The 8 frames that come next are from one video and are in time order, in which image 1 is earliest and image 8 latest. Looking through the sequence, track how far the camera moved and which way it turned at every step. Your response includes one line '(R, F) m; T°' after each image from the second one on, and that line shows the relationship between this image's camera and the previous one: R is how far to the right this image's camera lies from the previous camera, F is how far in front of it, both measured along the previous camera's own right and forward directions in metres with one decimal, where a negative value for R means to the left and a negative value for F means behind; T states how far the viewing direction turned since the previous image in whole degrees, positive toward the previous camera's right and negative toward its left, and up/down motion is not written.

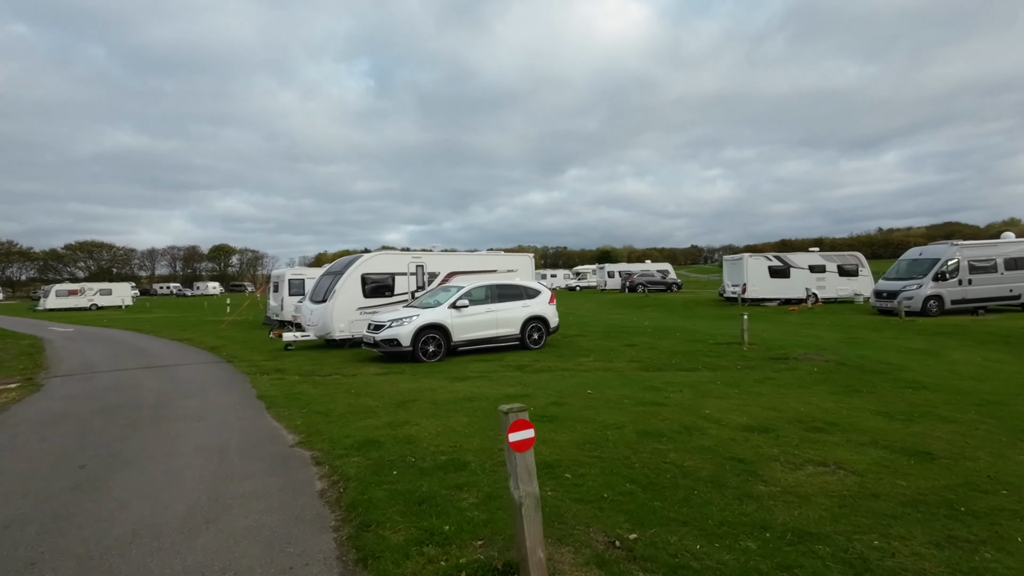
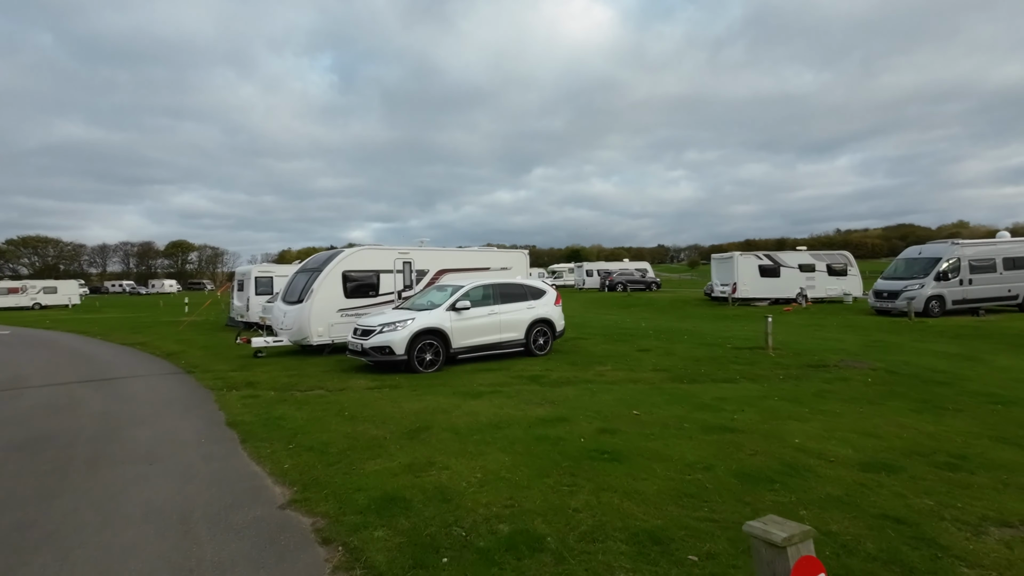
(-0.8, +1.6) m; +3°
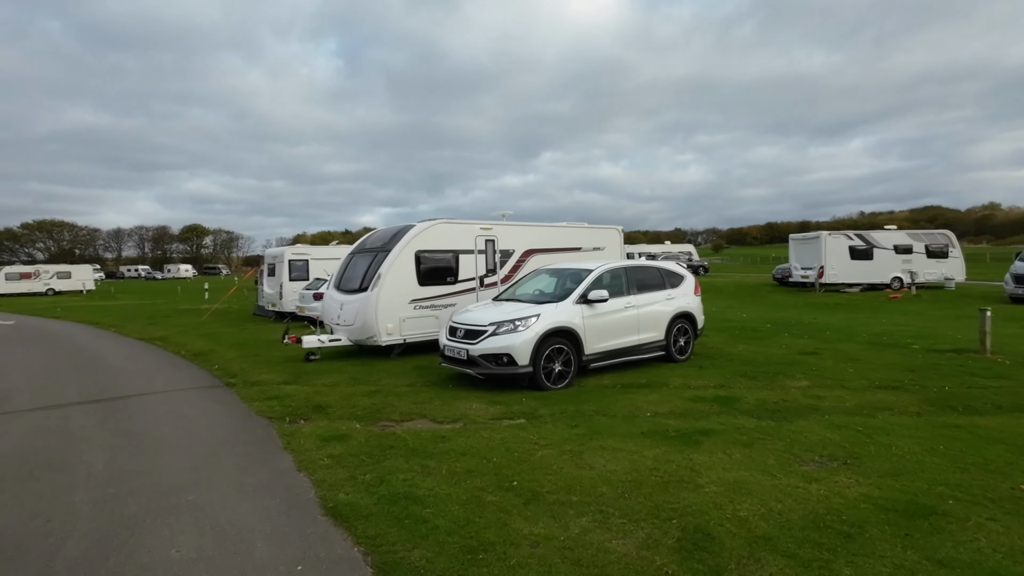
(-2.2, +3.1) m; -1°
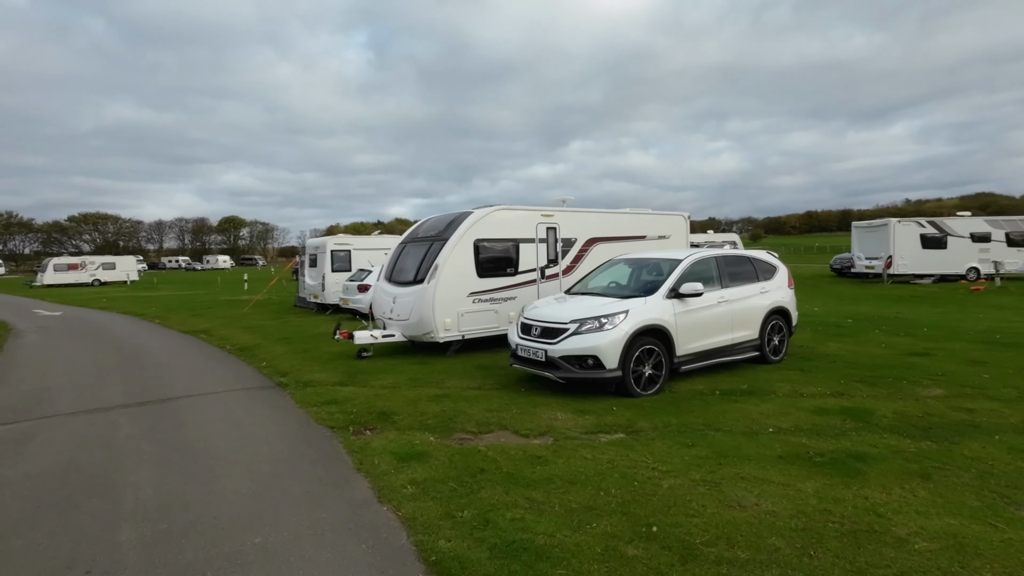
(-0.7, +0.9) m; -3°
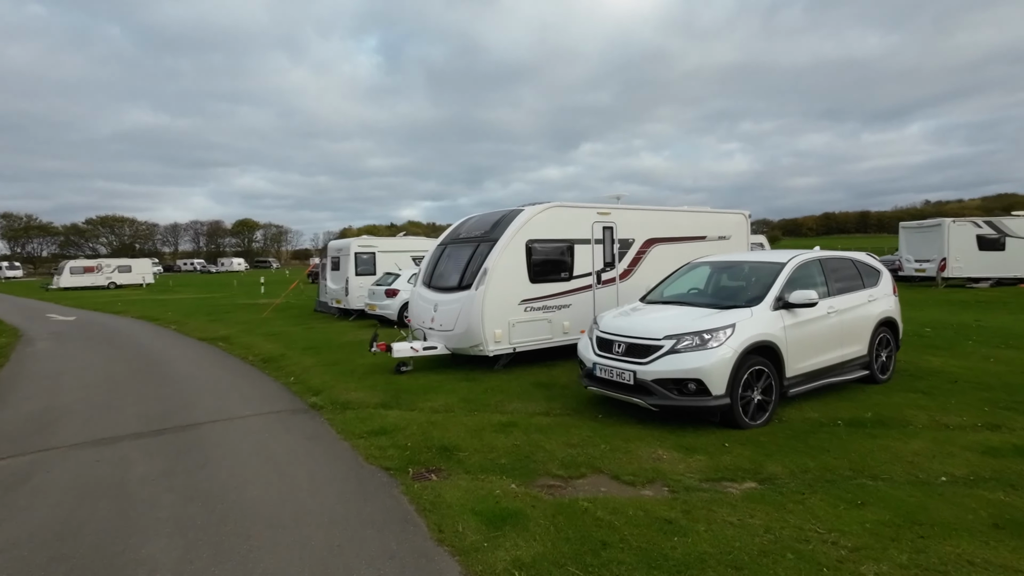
(-0.8, +1.1) m; -1°
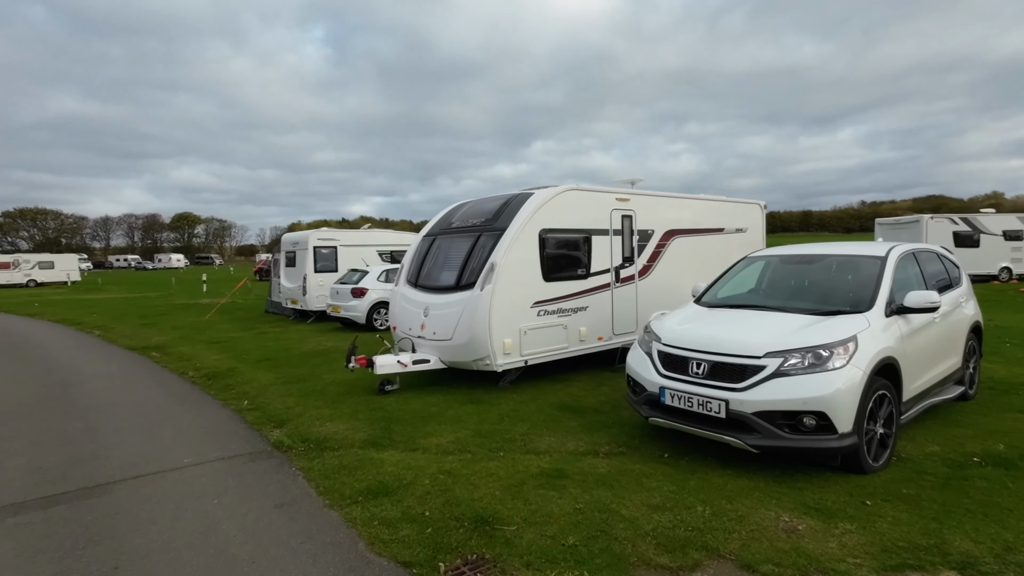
(-0.8, +1.7) m; +5°
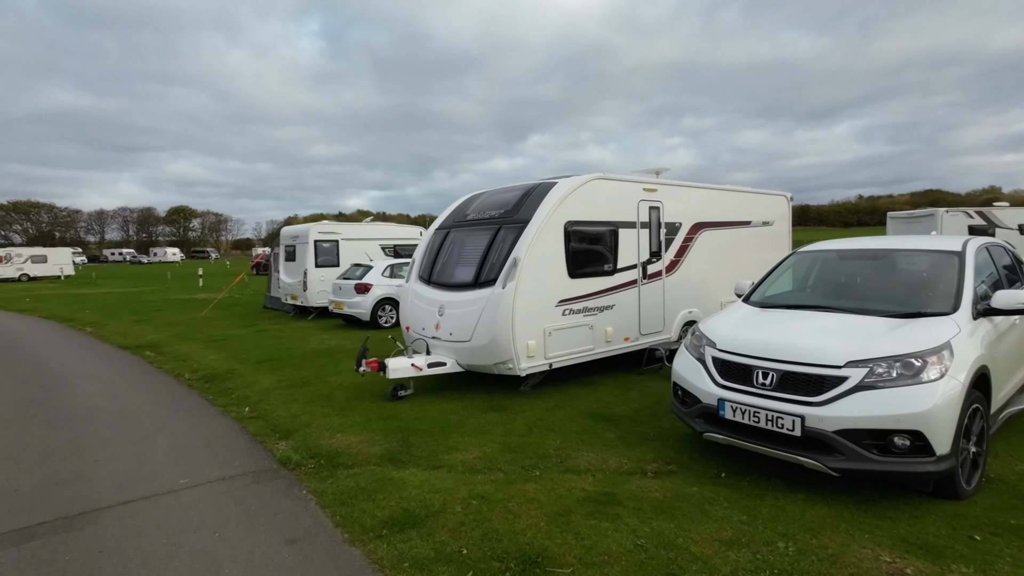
(-0.3, +0.6) m; 0°
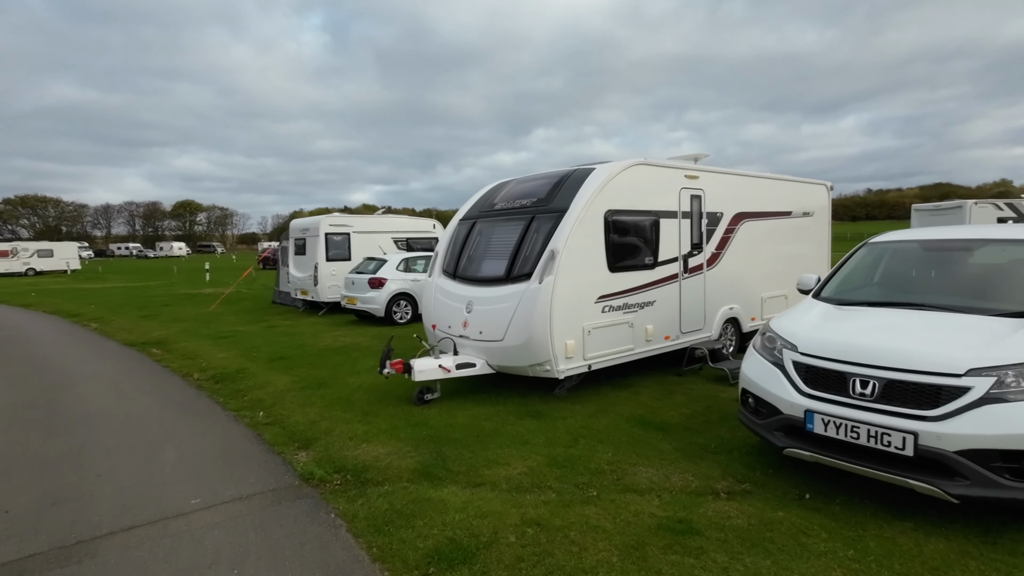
(-0.4, +0.6) m; 0°
